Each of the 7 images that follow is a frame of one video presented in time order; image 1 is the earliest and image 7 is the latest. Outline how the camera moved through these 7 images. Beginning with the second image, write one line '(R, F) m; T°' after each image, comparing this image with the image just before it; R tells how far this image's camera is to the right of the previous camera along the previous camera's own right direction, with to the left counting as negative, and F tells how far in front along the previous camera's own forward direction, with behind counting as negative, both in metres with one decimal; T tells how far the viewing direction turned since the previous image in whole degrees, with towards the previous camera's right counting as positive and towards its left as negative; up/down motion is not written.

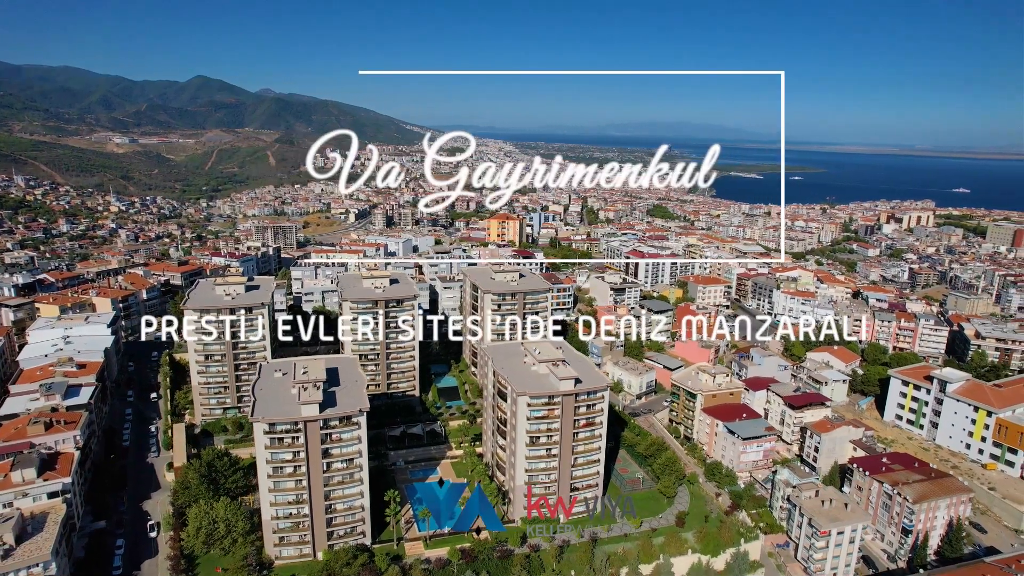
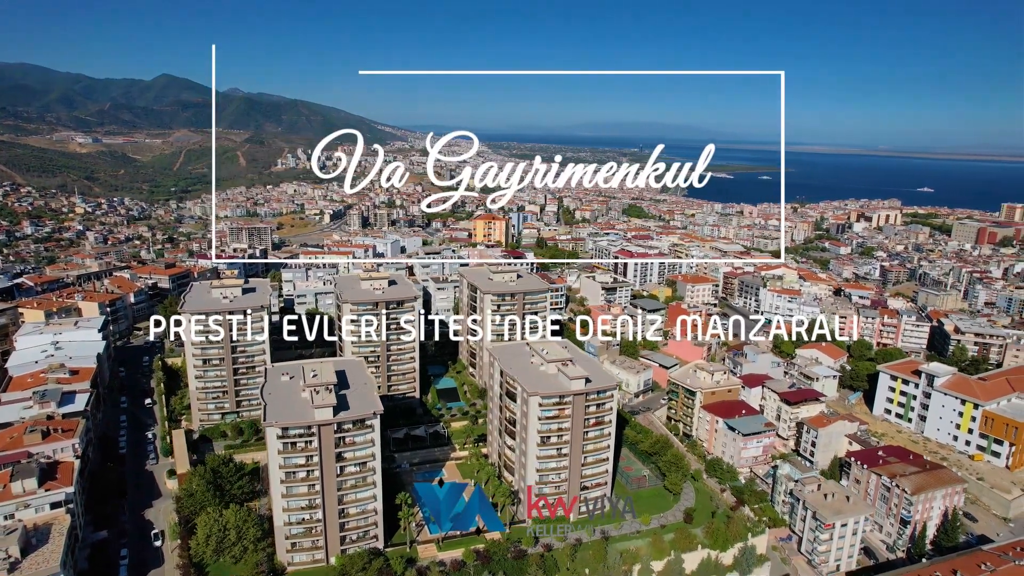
(-1.3, 0.0) m; +2°
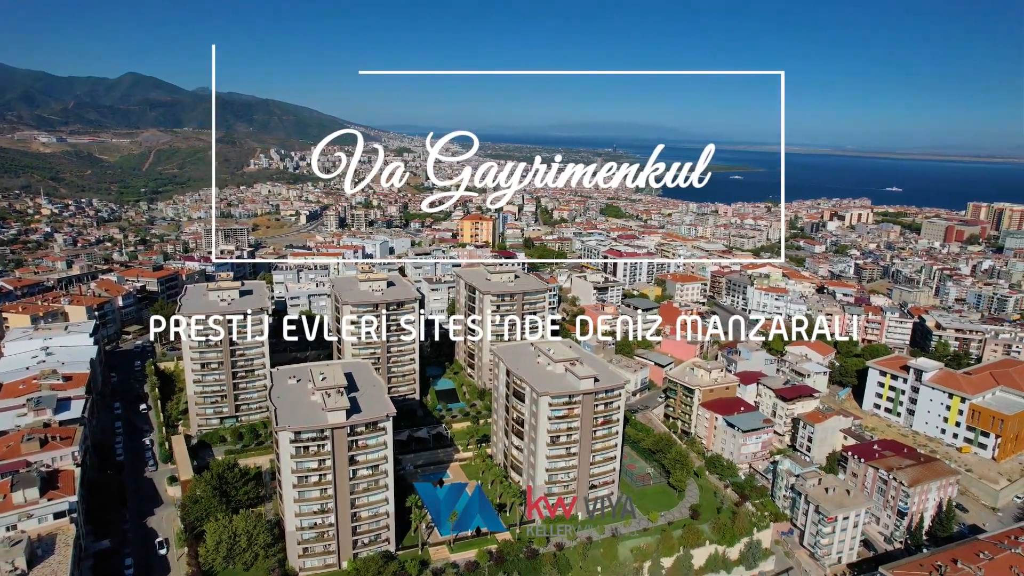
(-1.2, 0.0) m; +2°
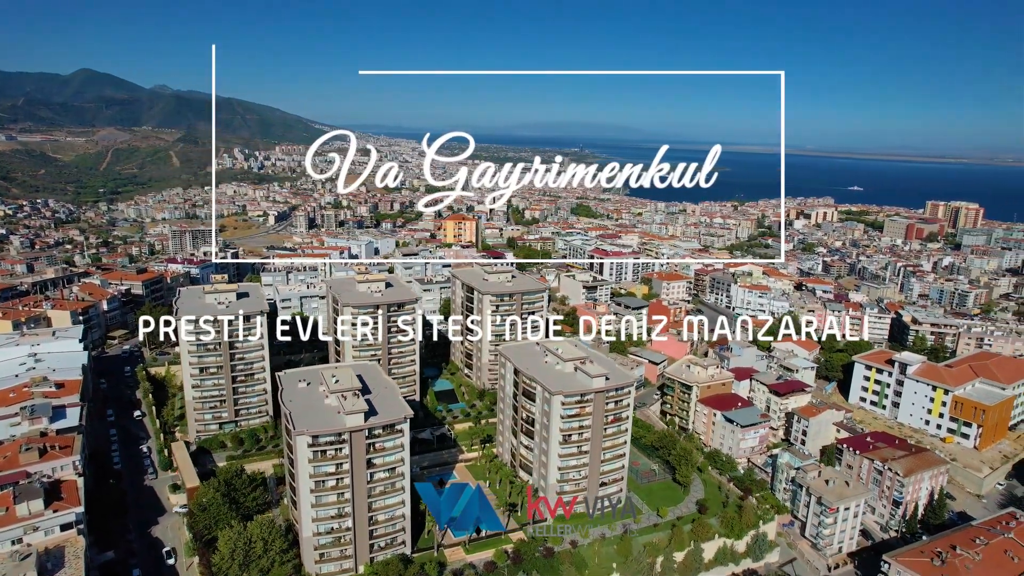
(-1.5, 0.0) m; +3°
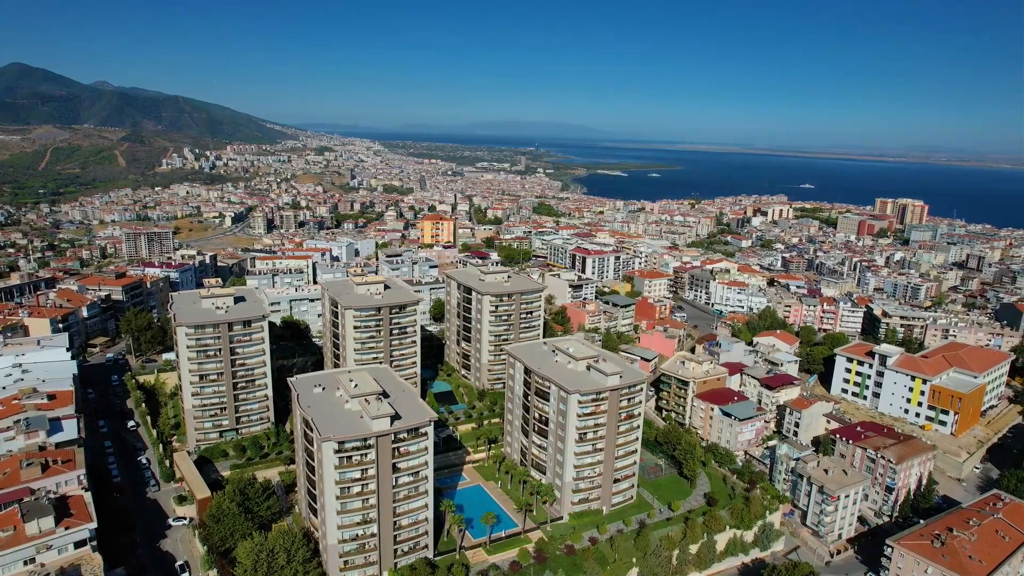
(-2.0, 0.0) m; +4°
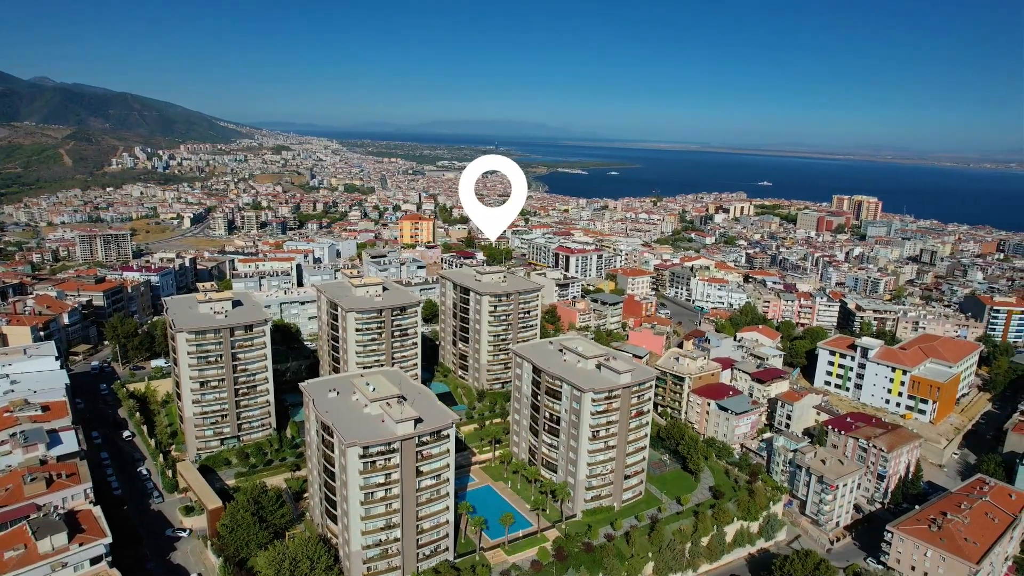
(-1.8, 0.0) m; +3°
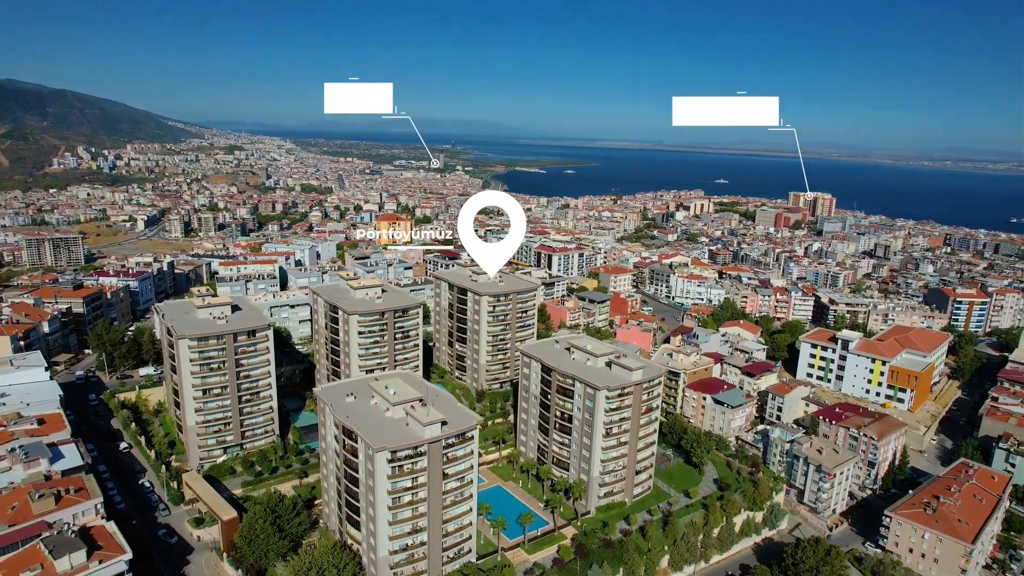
(-1.9, 0.0) m; +3°
